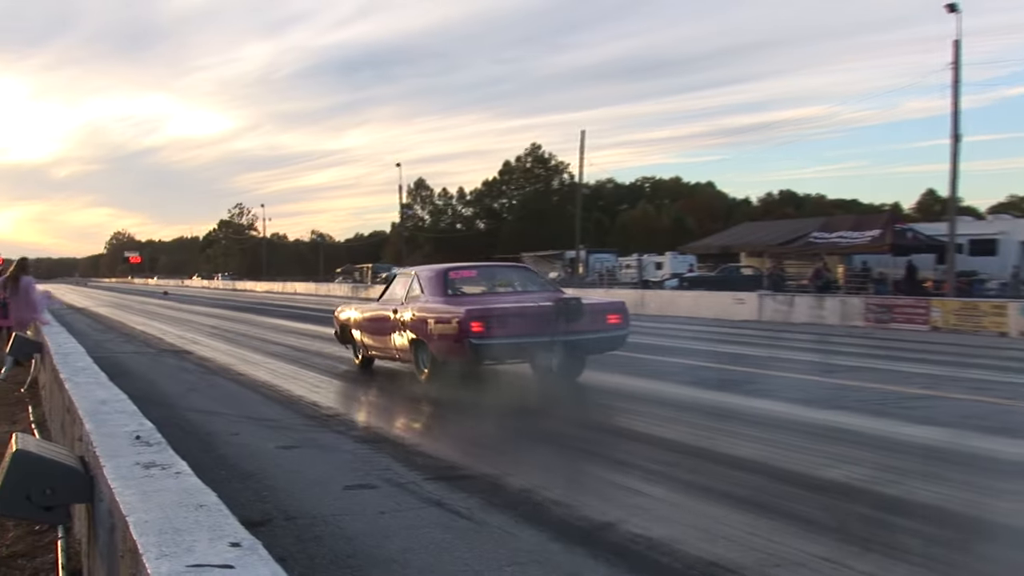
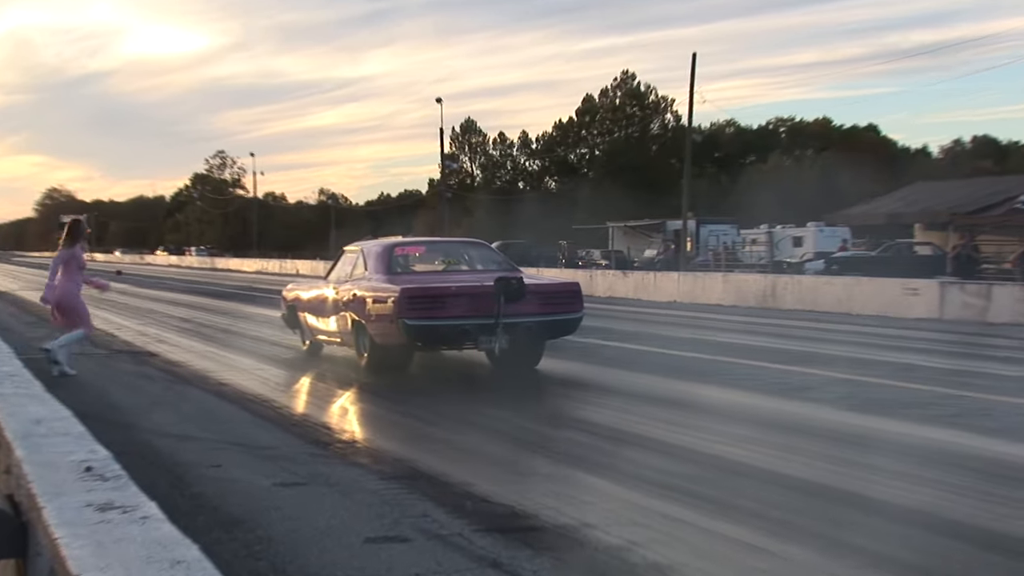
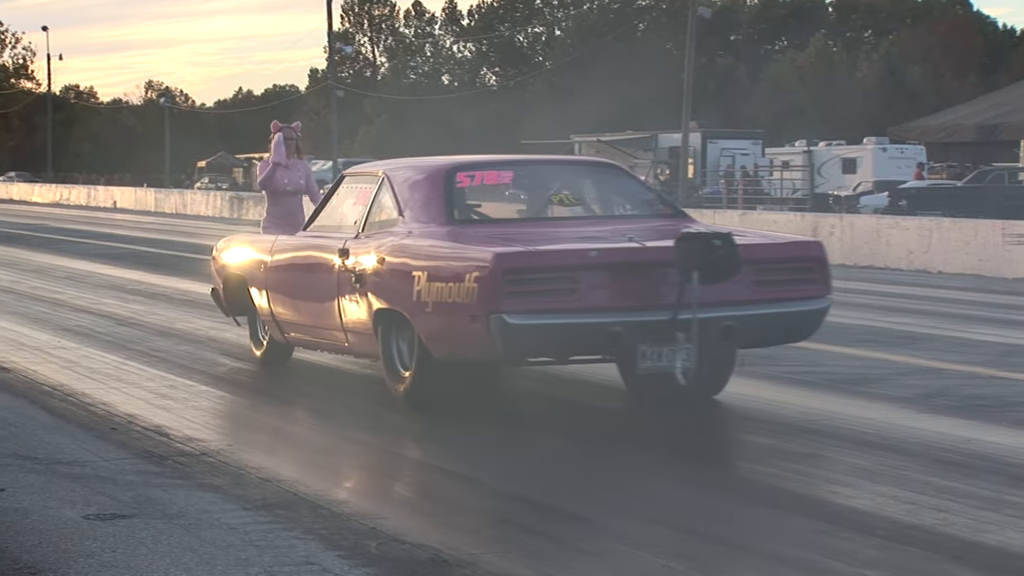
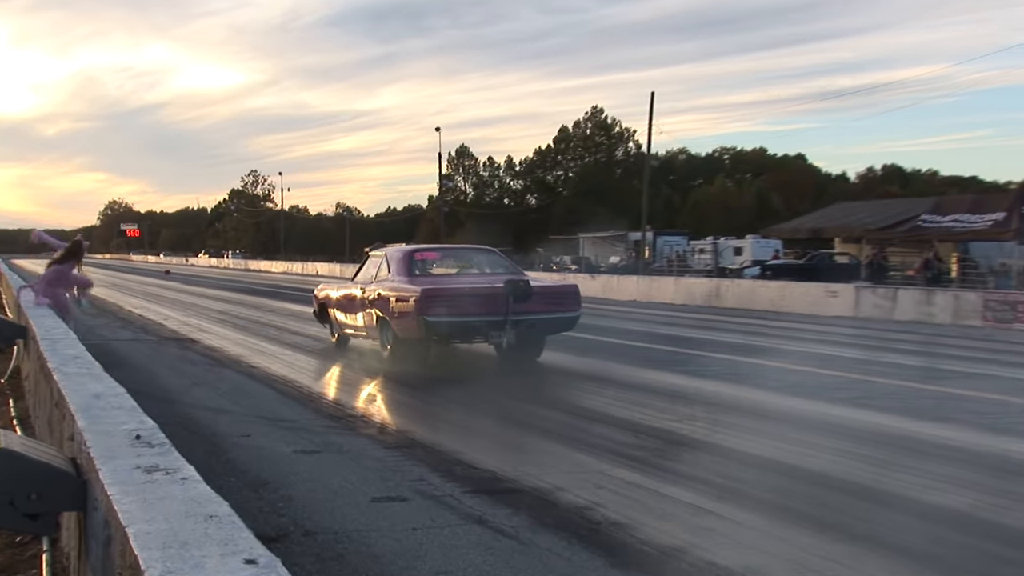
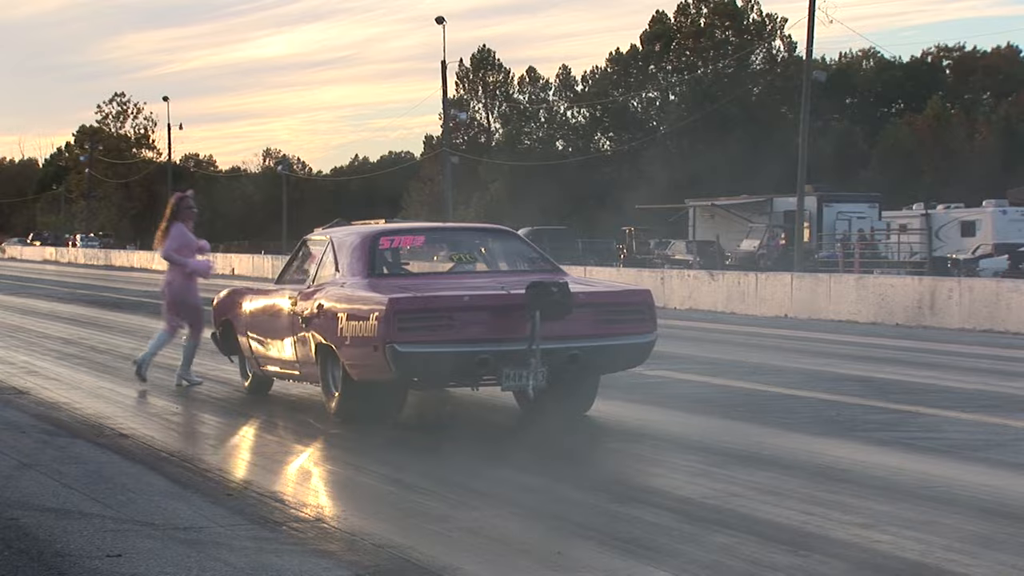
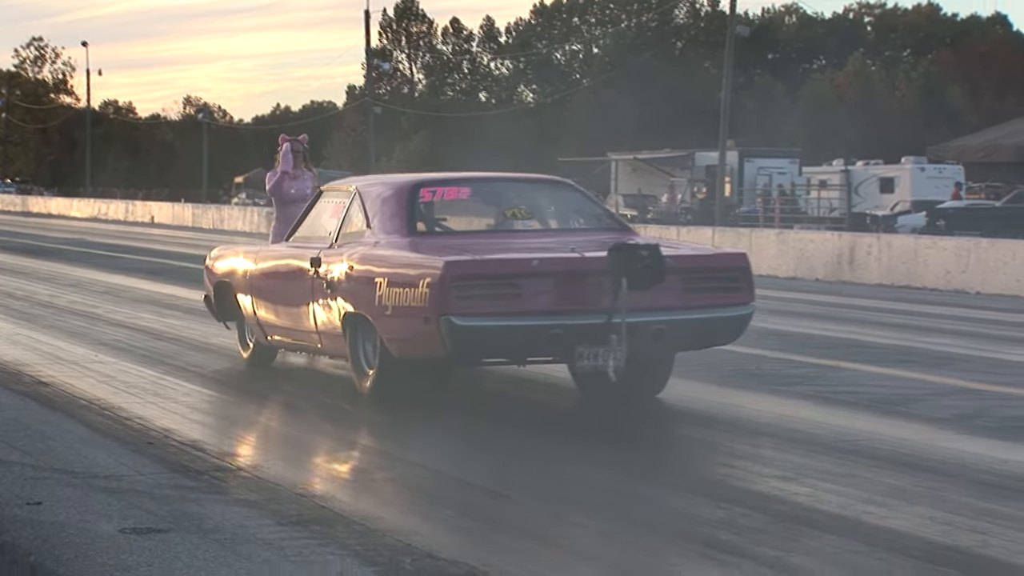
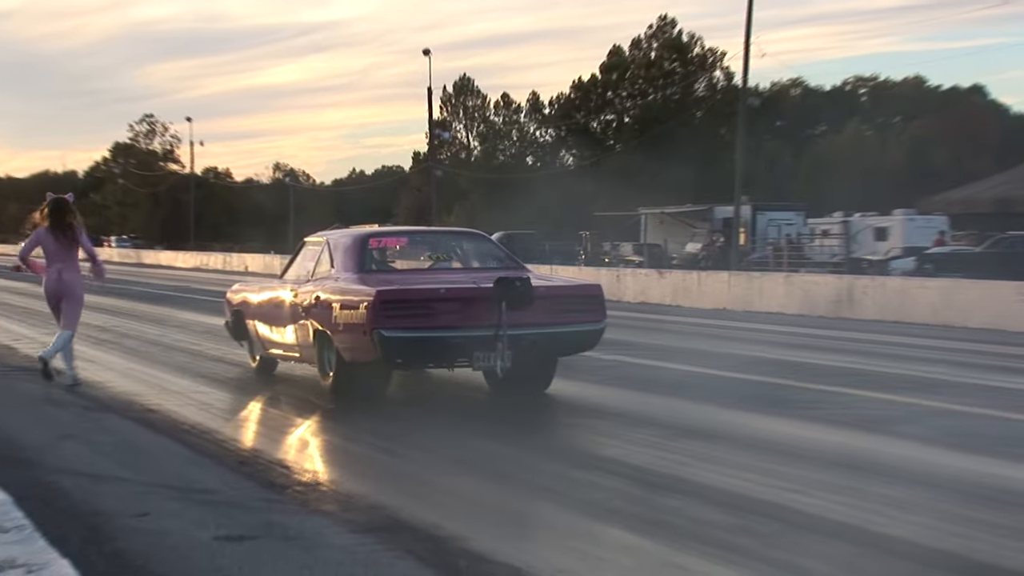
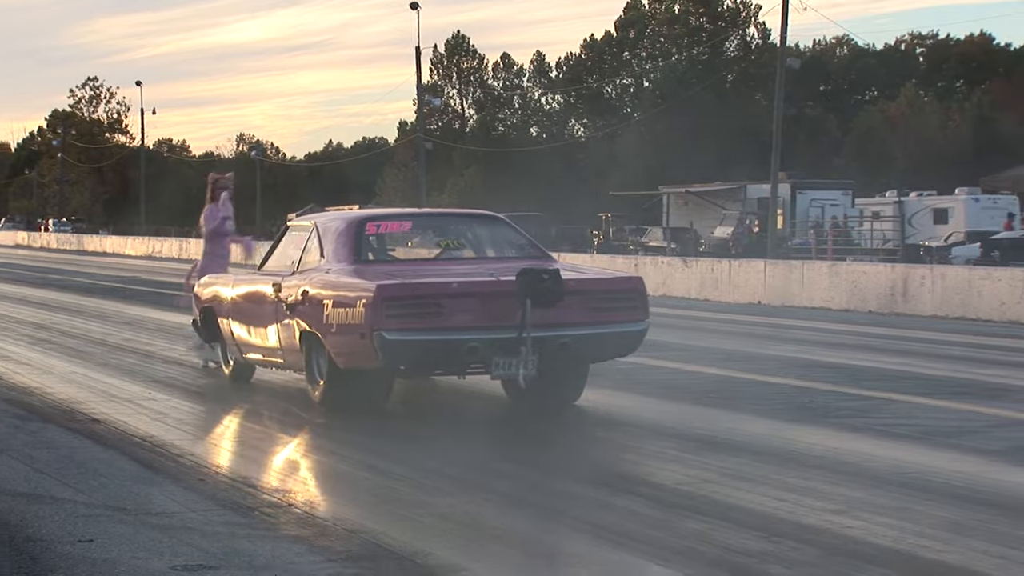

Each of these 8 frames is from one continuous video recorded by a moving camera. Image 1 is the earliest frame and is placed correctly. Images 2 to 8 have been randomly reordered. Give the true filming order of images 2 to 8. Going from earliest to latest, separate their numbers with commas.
4, 2, 7, 5, 8, 6, 3
